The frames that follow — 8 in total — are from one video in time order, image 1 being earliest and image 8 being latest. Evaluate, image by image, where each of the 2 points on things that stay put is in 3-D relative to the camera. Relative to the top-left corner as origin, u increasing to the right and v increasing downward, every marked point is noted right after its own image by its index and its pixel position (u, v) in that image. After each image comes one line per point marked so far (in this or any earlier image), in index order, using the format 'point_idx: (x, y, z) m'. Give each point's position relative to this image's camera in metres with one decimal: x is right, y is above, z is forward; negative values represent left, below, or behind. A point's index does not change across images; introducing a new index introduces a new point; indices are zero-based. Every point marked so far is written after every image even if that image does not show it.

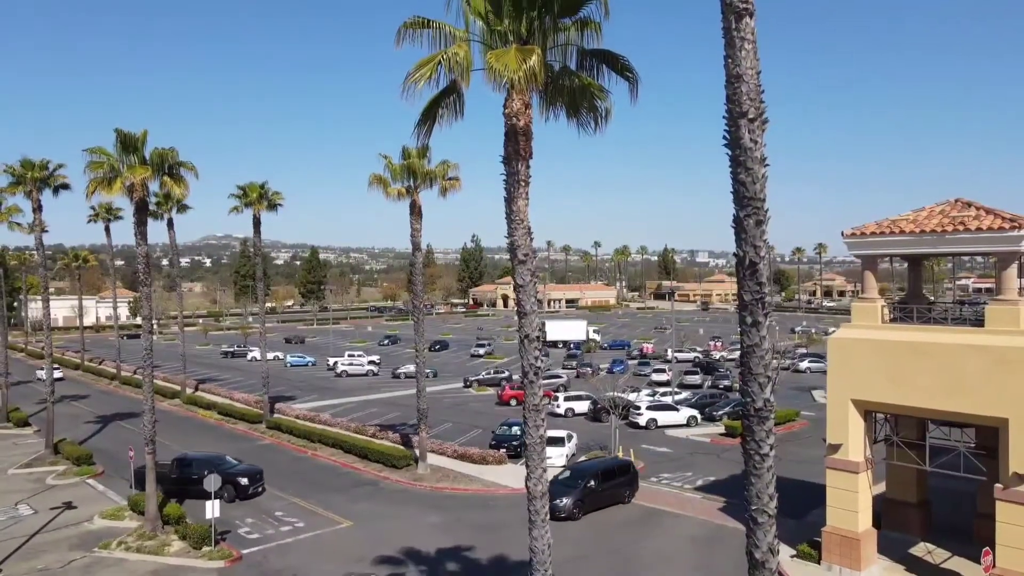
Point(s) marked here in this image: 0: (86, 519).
0: (-10.9, -5.9, +18.5) m
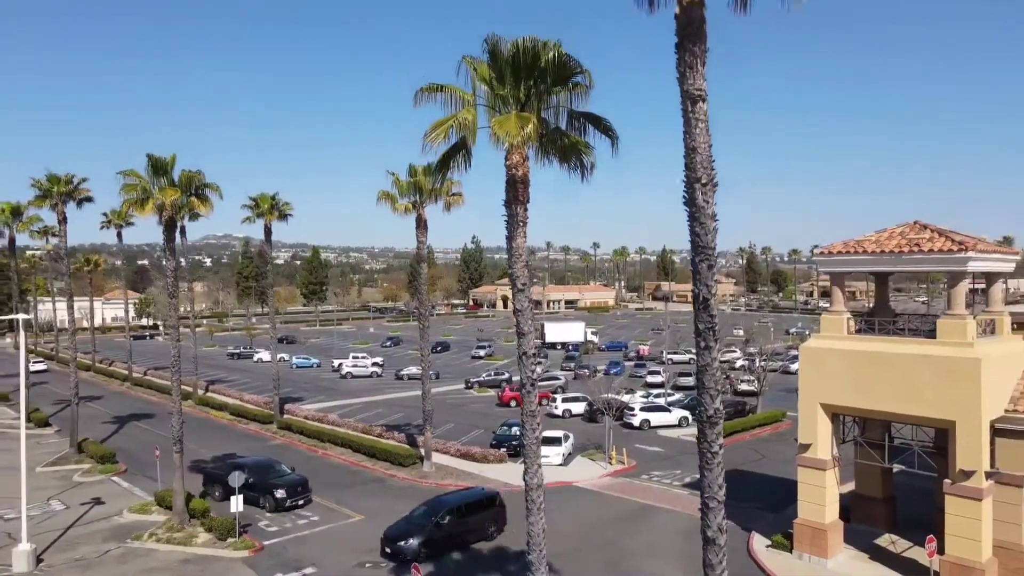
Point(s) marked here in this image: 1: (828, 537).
0: (-10.9, -6.2, +19.9) m
1: (+6.5, -5.1, +14.8) m
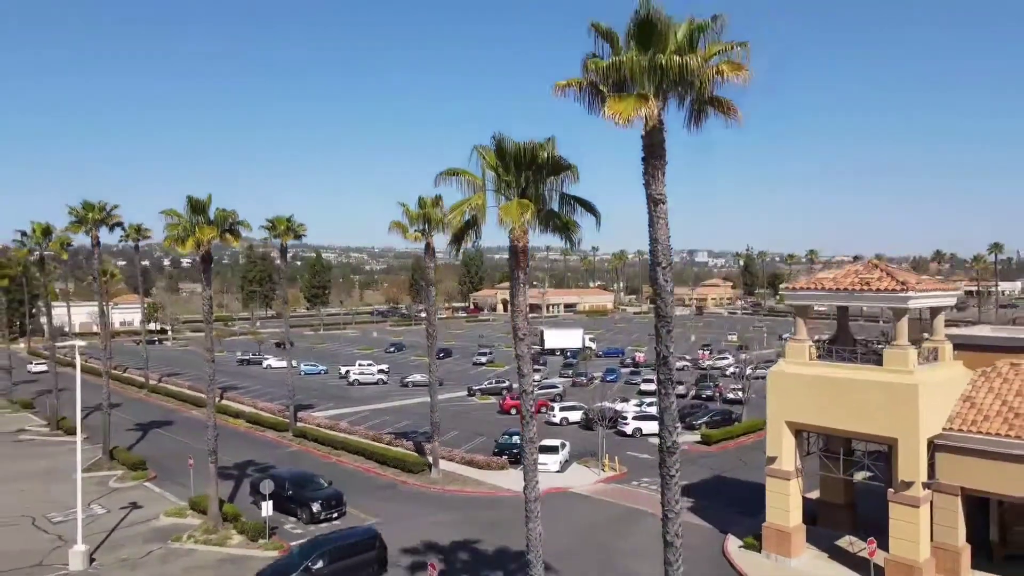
0: (-10.9, -6.9, +21.9) m
1: (+6.5, -5.9, +16.8) m
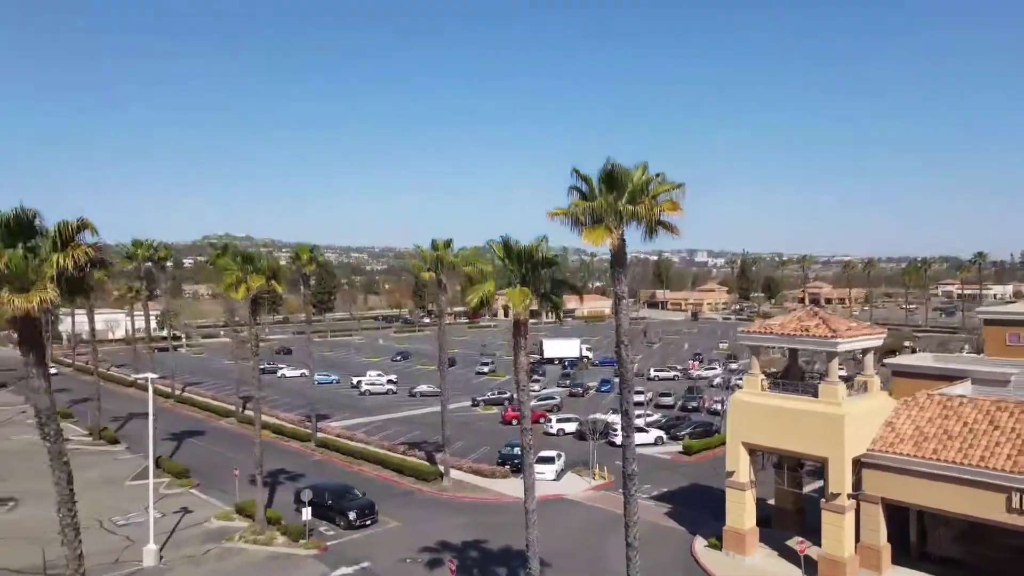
0: (-10.8, -8.2, +25.3) m
1: (+6.6, -7.1, +20.2) m
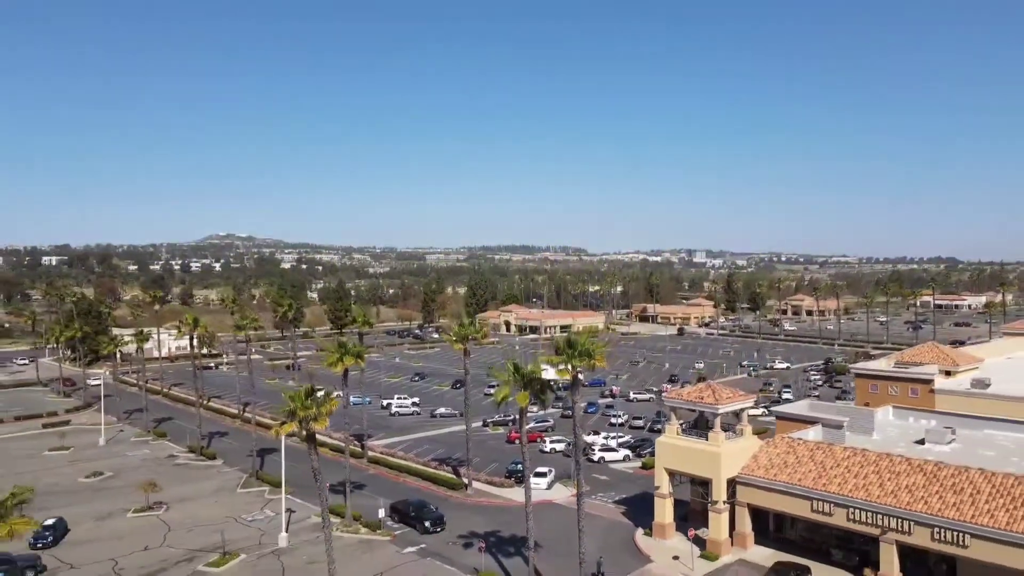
0: (-10.6, -11.8, +37.0) m
1: (+6.8, -10.7, +31.9) m
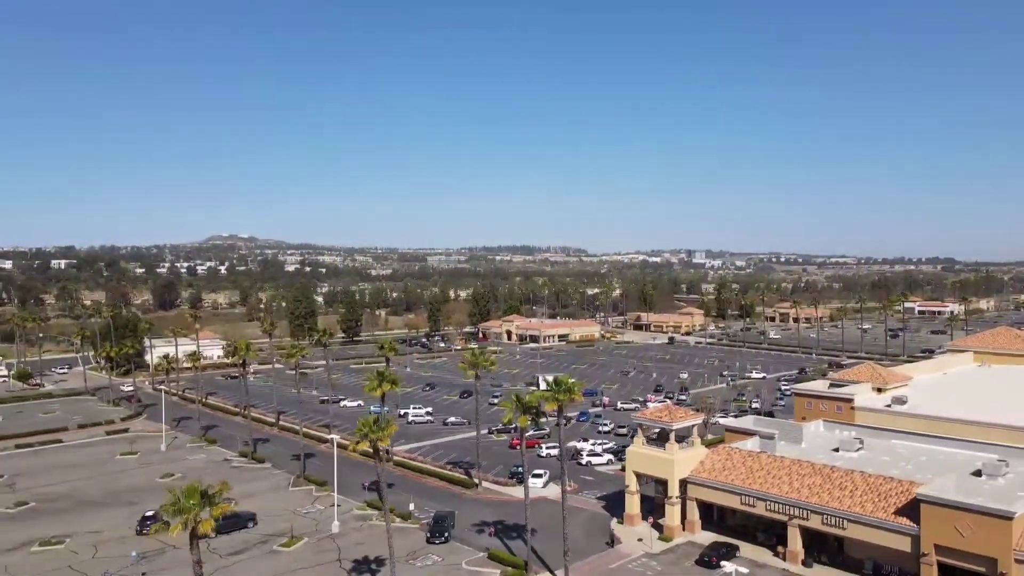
0: (-10.4, -14.3, +46.3) m
1: (+7.0, -13.2, +41.2) m
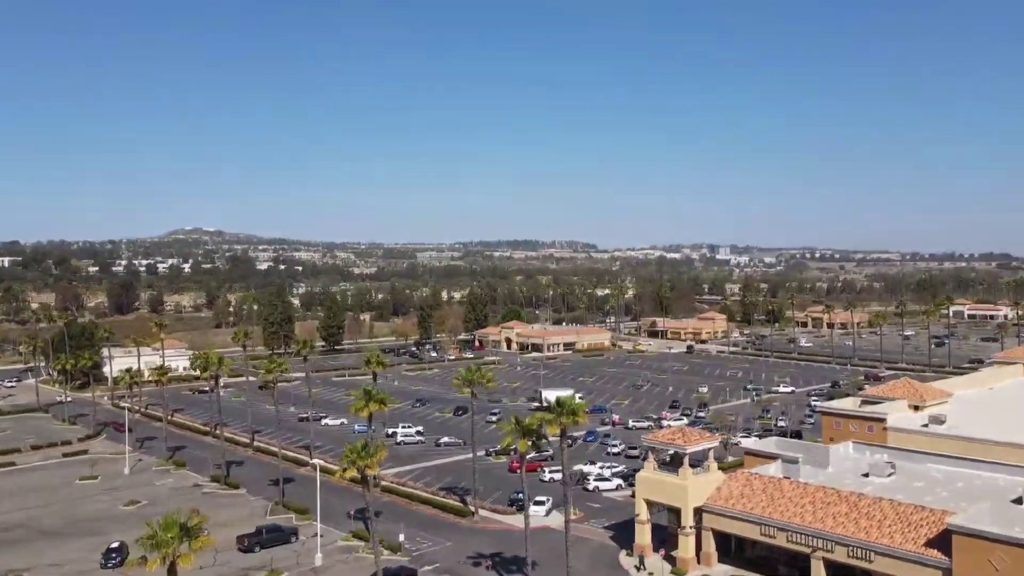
0: (-10.6, -14.6, +40.9) m
1: (+6.8, -13.4, +35.7) m
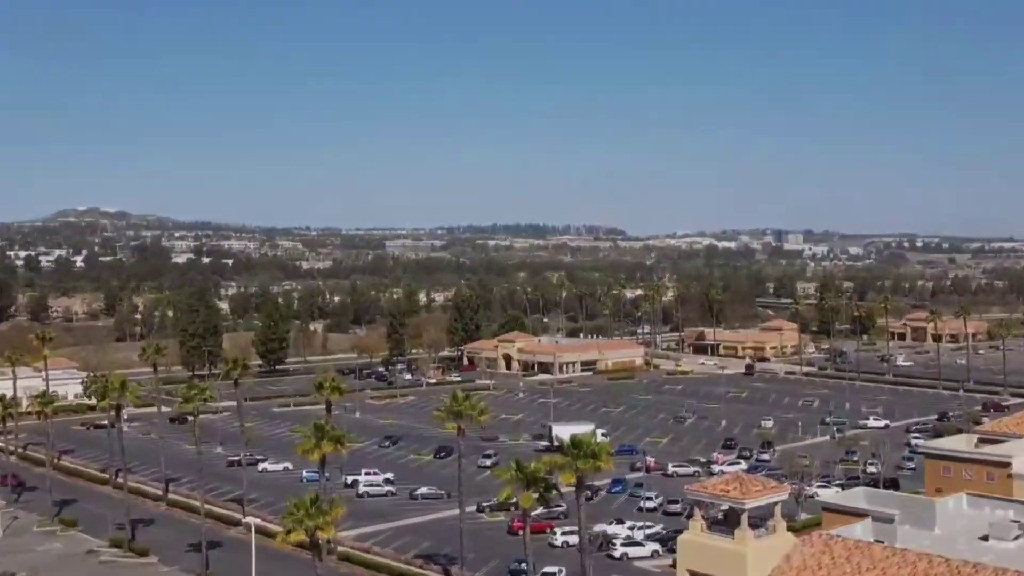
0: (-10.7, -14.5, +27.7) m
1: (+6.6, -13.3, +22.4) m
